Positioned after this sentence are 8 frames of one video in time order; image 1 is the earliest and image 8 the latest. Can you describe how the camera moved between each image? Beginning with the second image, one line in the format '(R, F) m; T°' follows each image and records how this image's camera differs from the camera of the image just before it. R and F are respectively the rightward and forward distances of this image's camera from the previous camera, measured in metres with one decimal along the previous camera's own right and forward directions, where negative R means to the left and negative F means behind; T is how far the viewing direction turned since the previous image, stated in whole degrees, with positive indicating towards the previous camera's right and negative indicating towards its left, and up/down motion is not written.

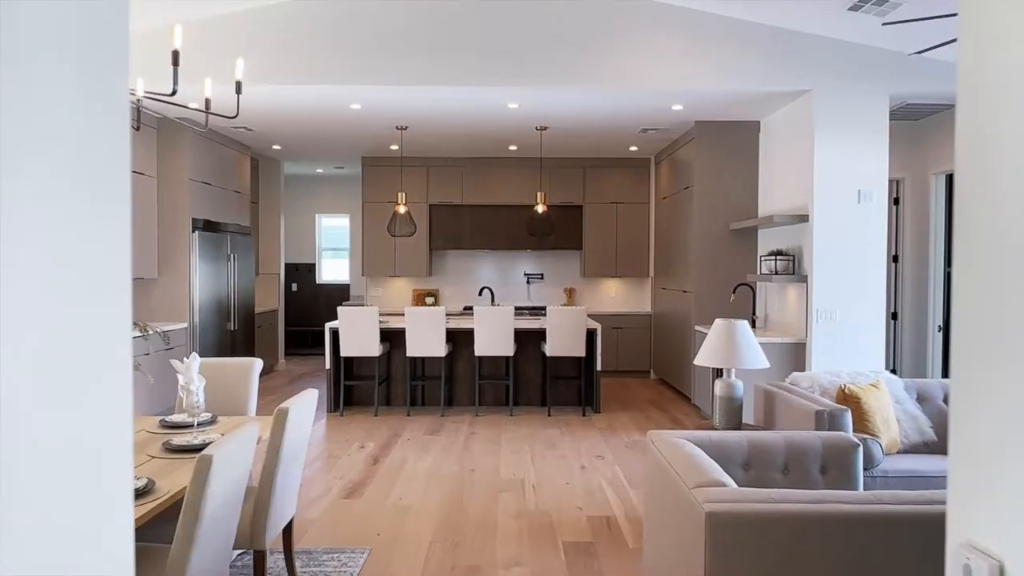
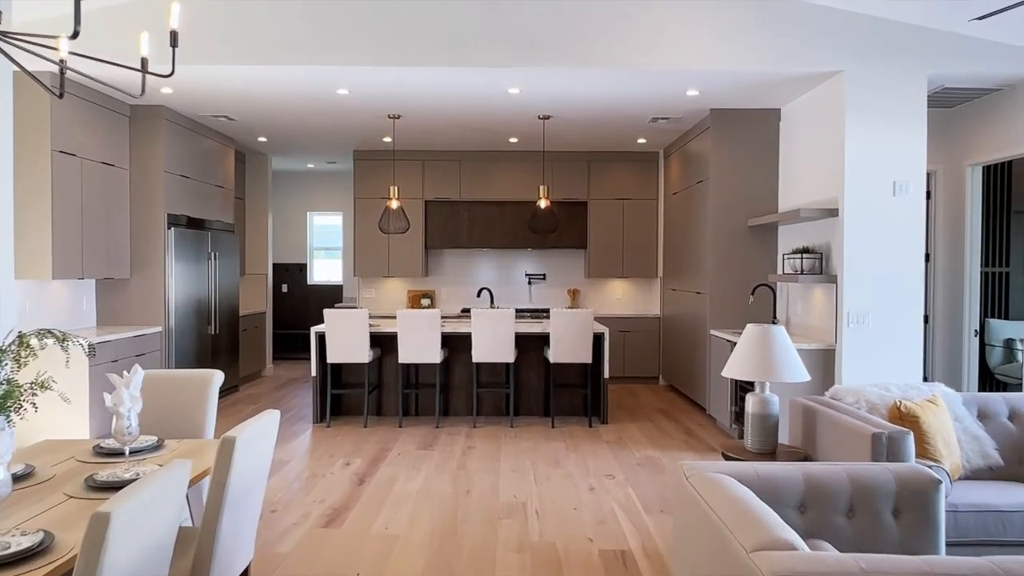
(0.0, +0.5) m; 0°
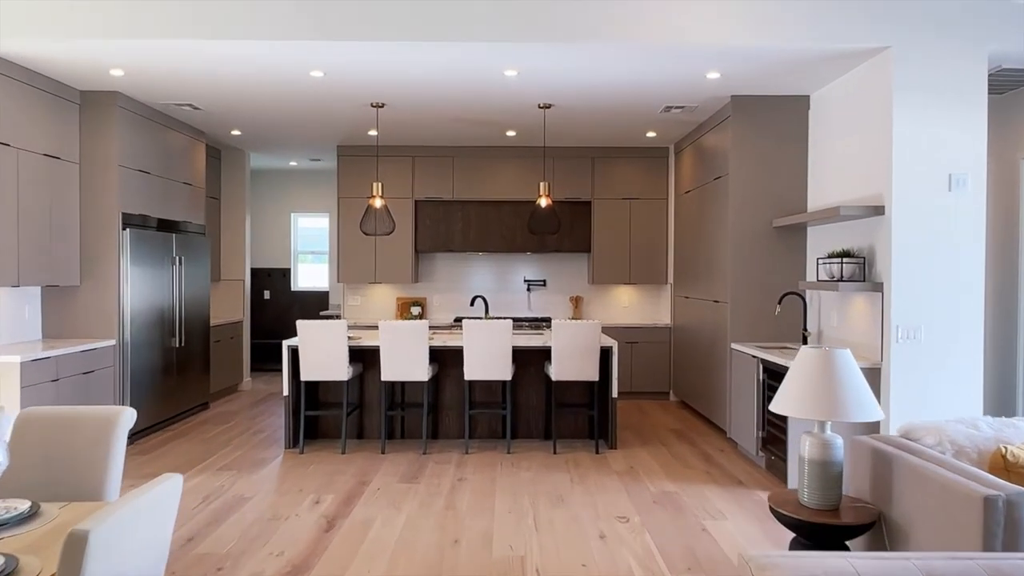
(0.0, +0.6) m; 0°
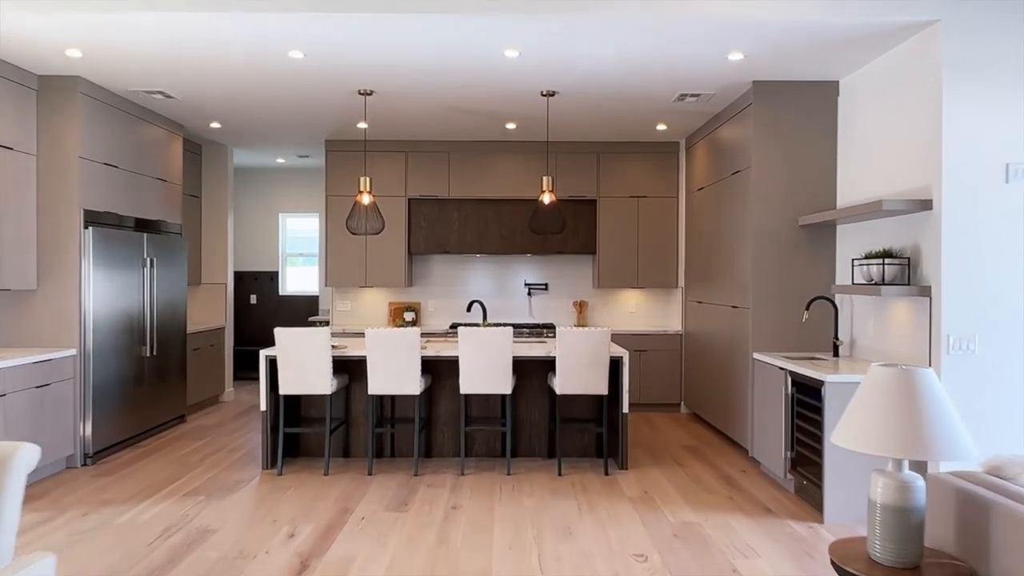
(0.0, +0.5) m; 0°
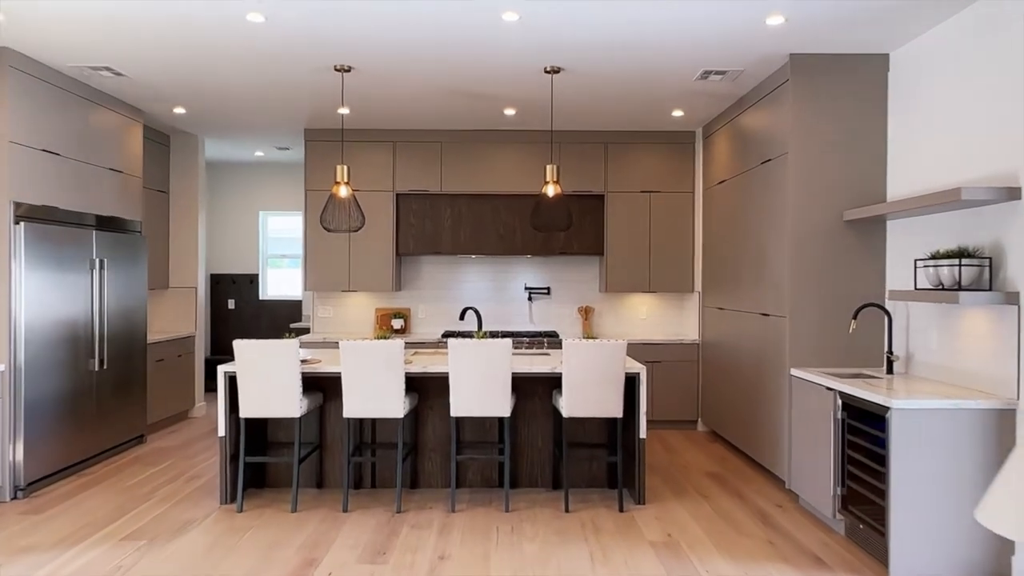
(0.0, +0.6) m; 0°
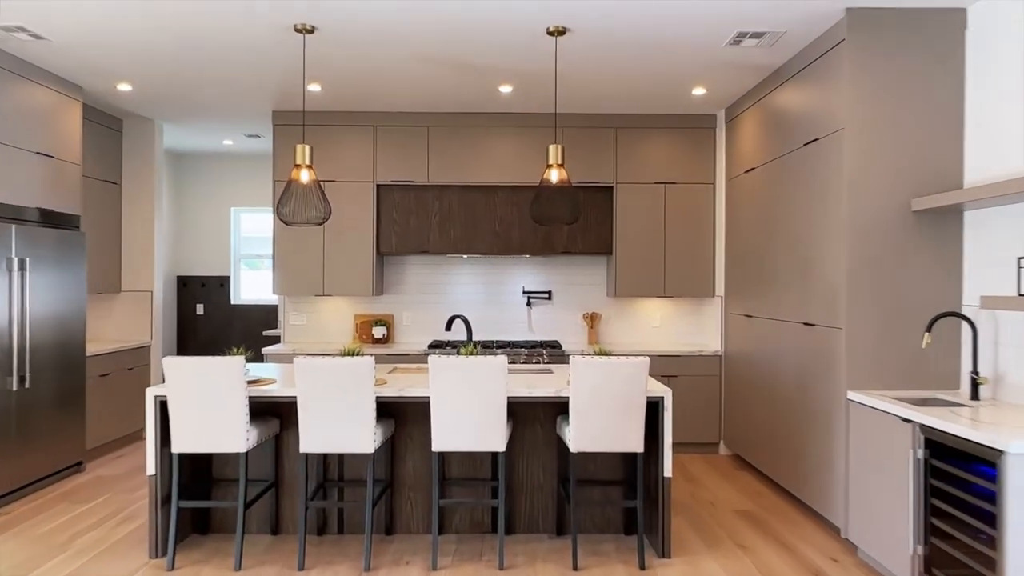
(0.0, +0.7) m; 0°
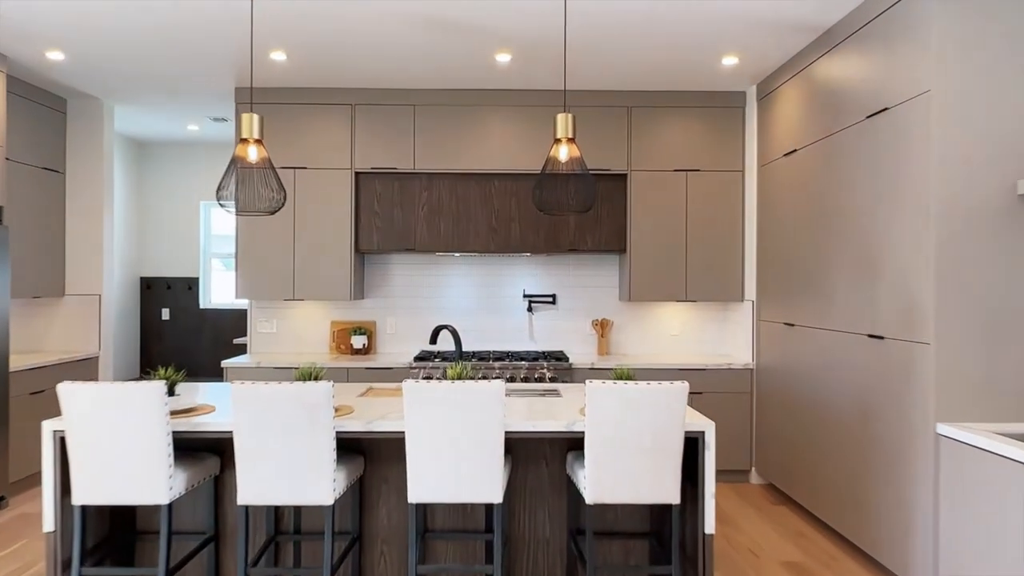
(0.0, +0.7) m; 0°
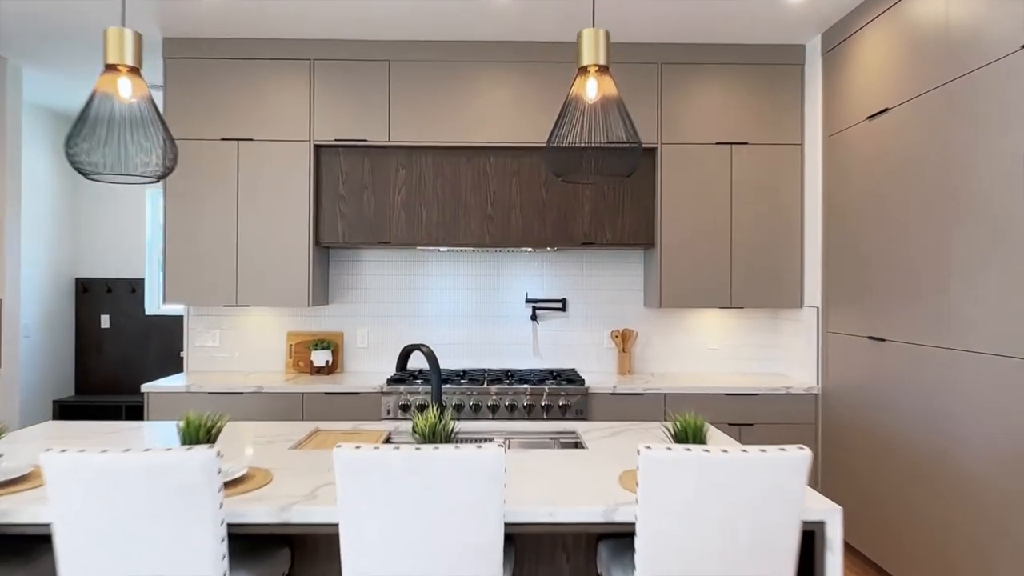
(0.0, +1.0) m; 0°
